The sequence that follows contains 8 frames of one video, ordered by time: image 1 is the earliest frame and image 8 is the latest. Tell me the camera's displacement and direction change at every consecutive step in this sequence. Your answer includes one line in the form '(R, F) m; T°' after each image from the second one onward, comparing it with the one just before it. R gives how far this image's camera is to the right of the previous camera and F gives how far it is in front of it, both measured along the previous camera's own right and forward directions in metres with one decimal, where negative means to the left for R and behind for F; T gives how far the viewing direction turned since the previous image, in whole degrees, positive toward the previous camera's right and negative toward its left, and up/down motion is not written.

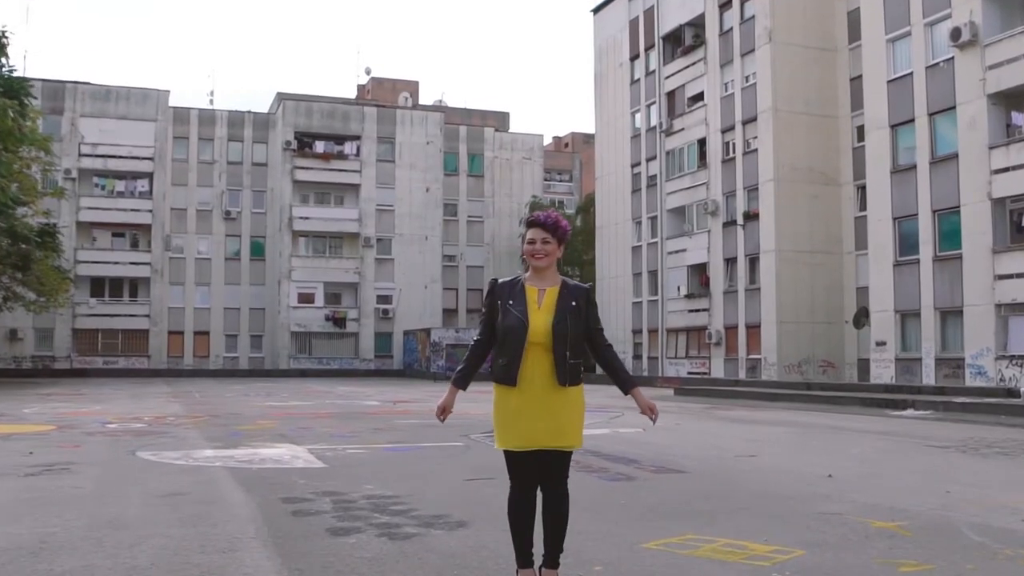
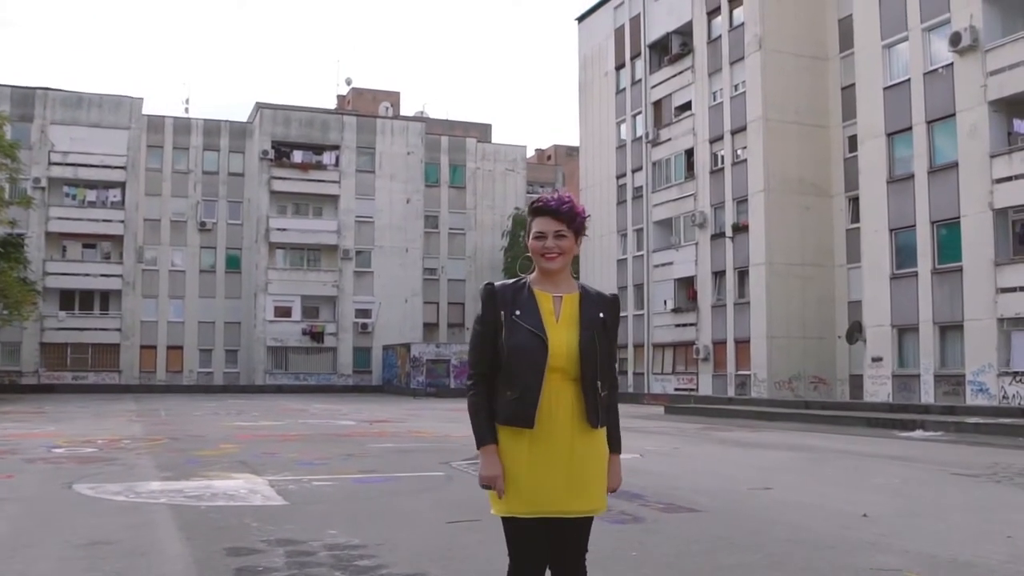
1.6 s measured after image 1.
(-0.1, +1.3) m; +1°
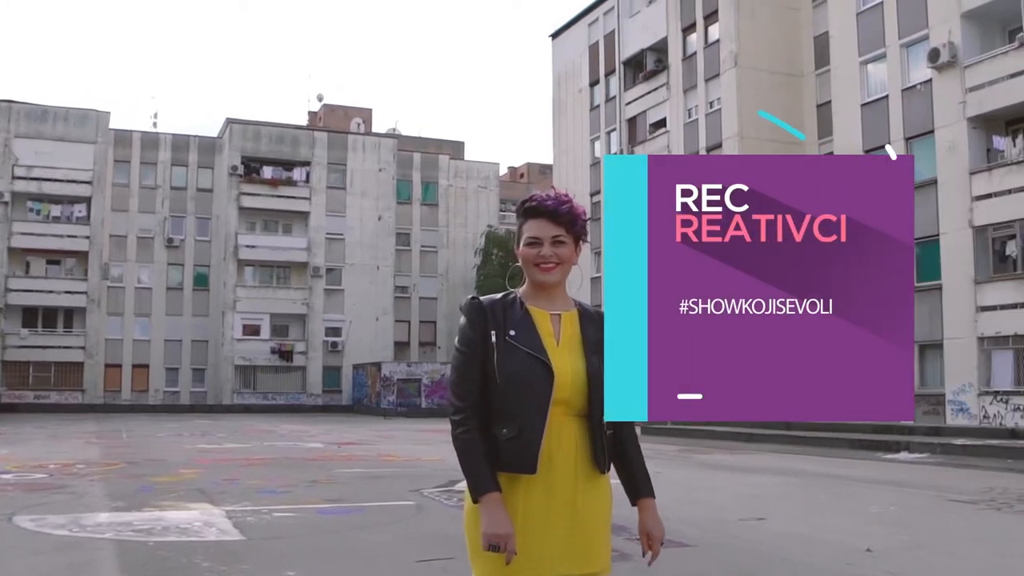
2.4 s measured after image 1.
(0.0, +0.7) m; +1°
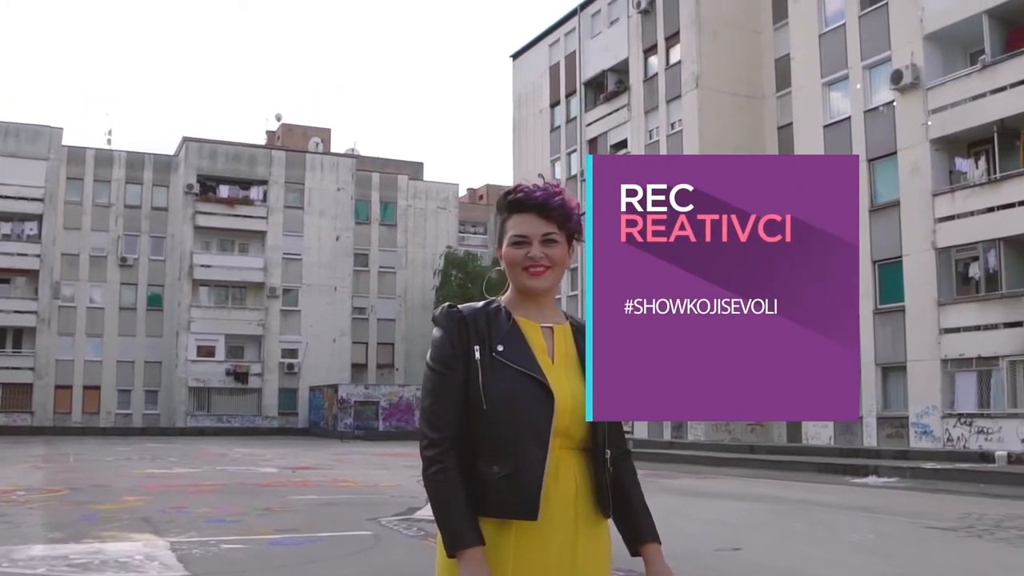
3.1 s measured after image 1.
(-0.1, +0.5) m; +2°
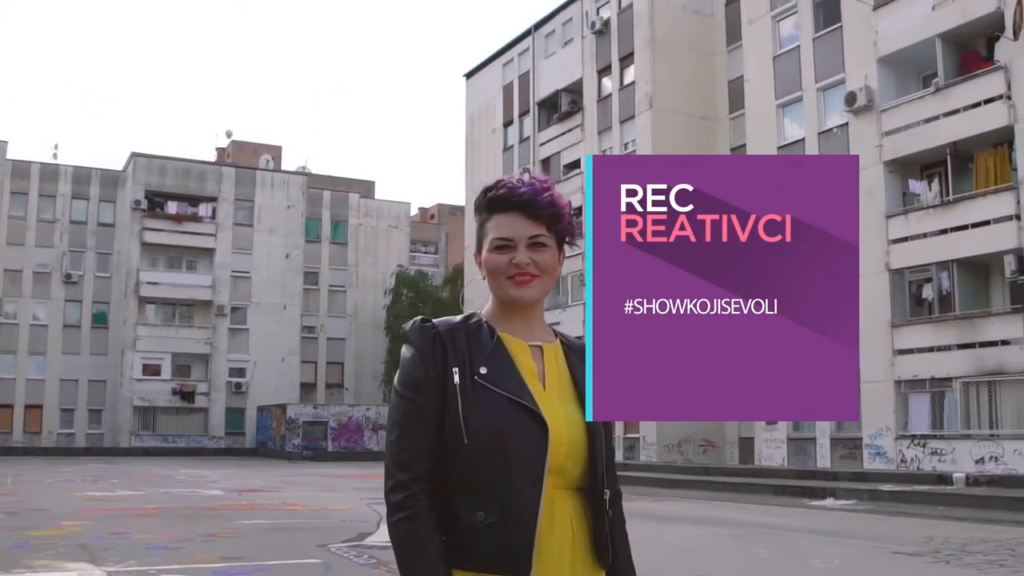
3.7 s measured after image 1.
(-0.1, +0.4) m; +2°
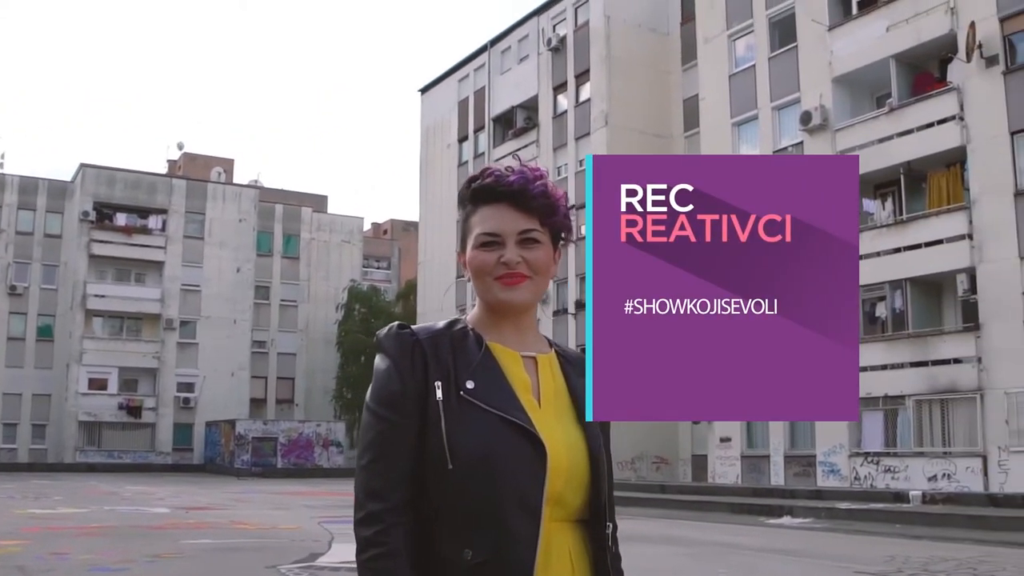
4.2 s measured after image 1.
(-0.1, +0.2) m; +2°
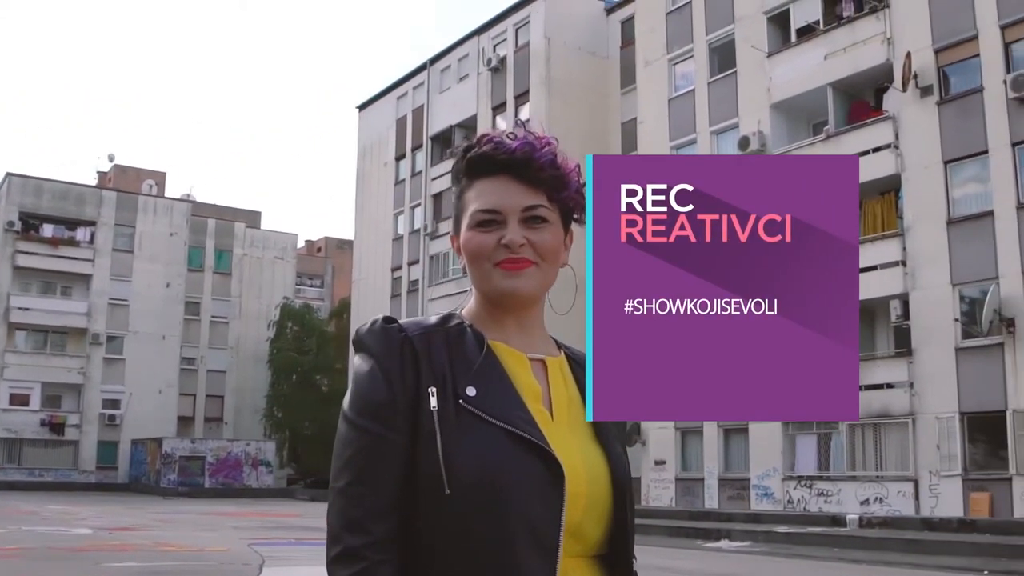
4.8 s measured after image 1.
(-0.1, +0.2) m; +3°
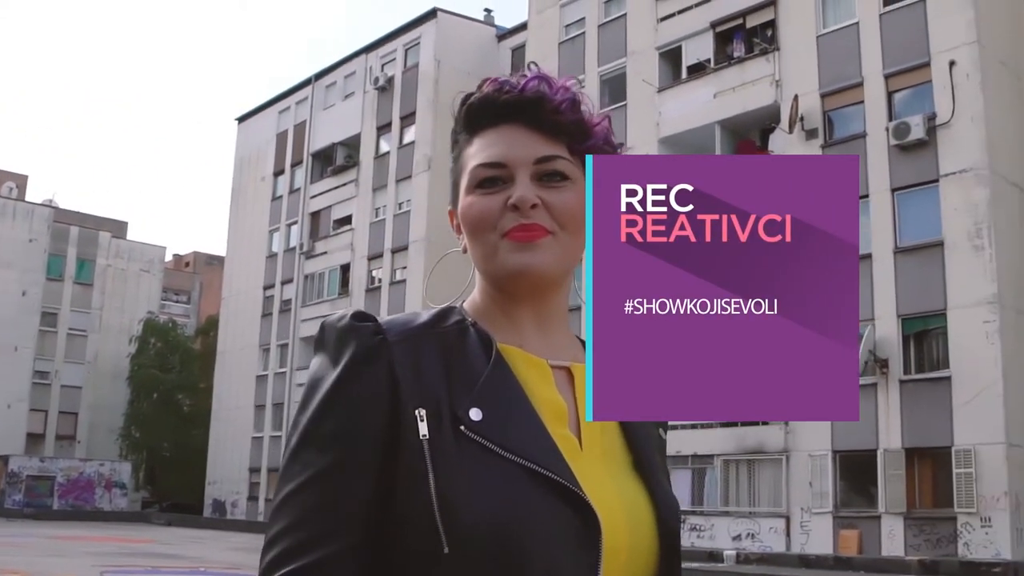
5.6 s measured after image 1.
(-0.2, +0.5) m; +7°
